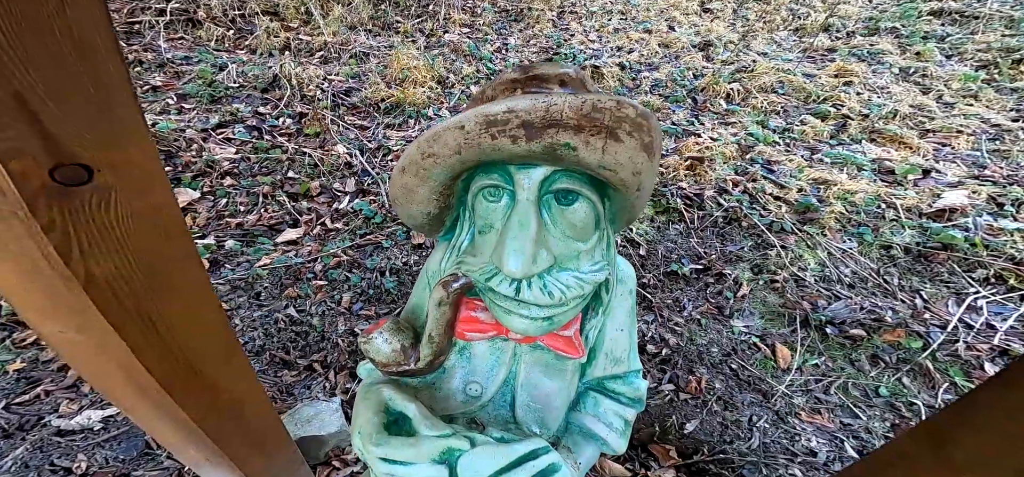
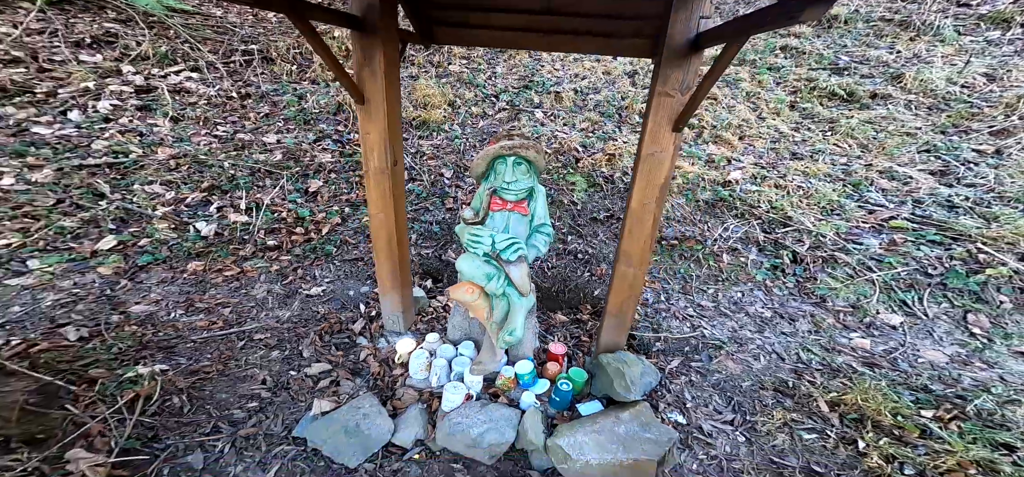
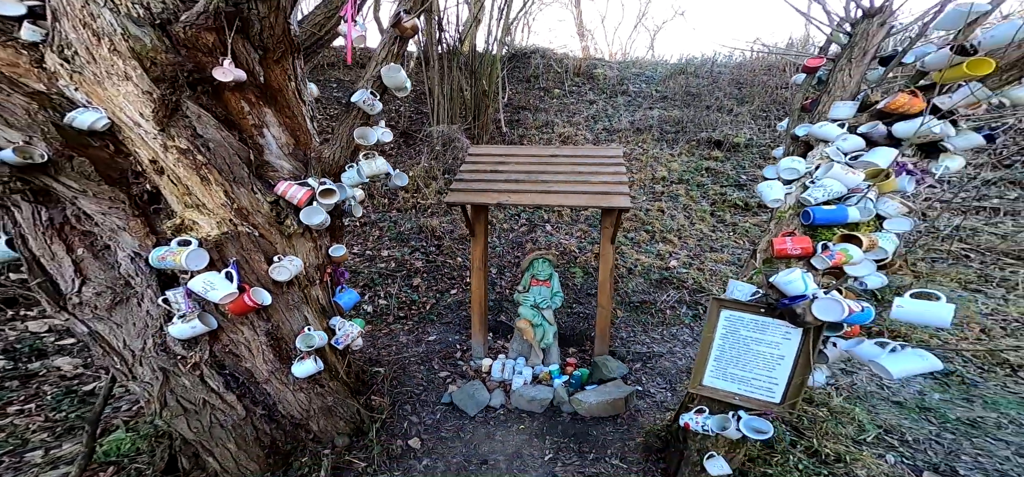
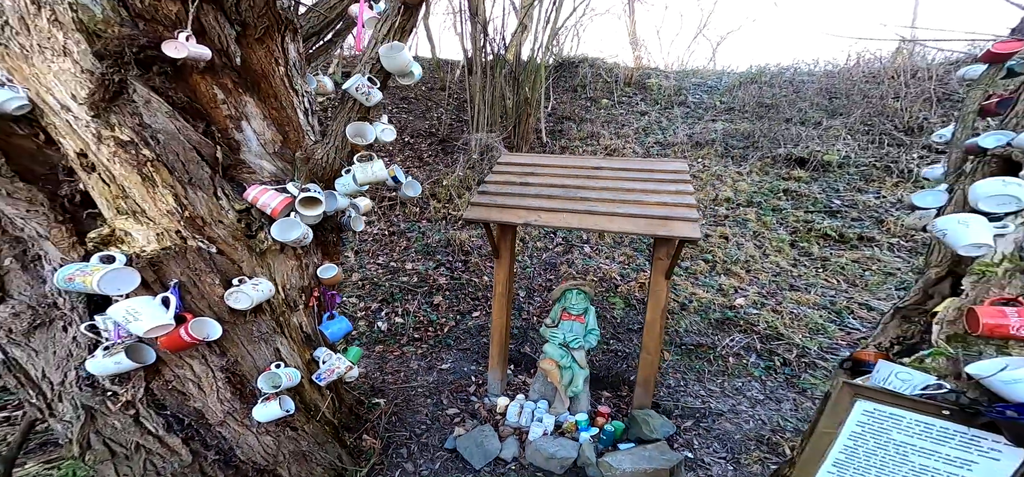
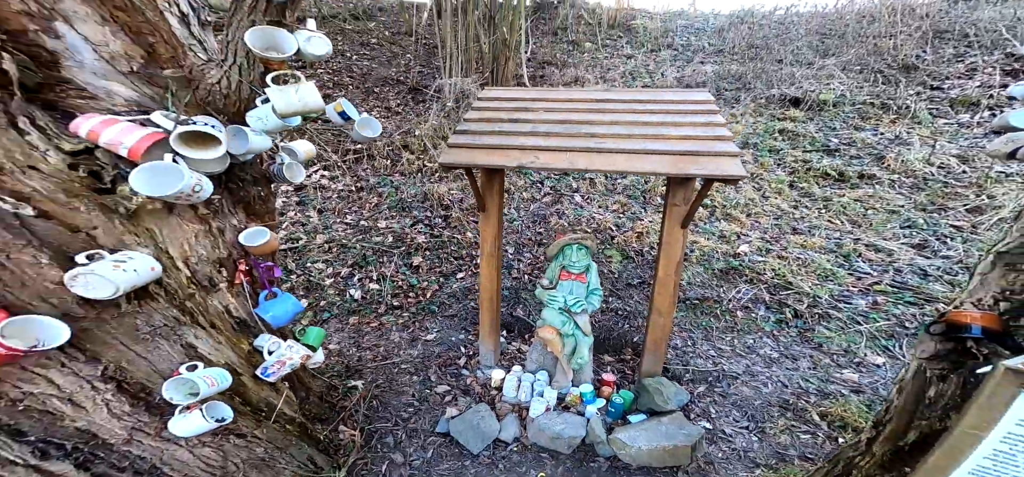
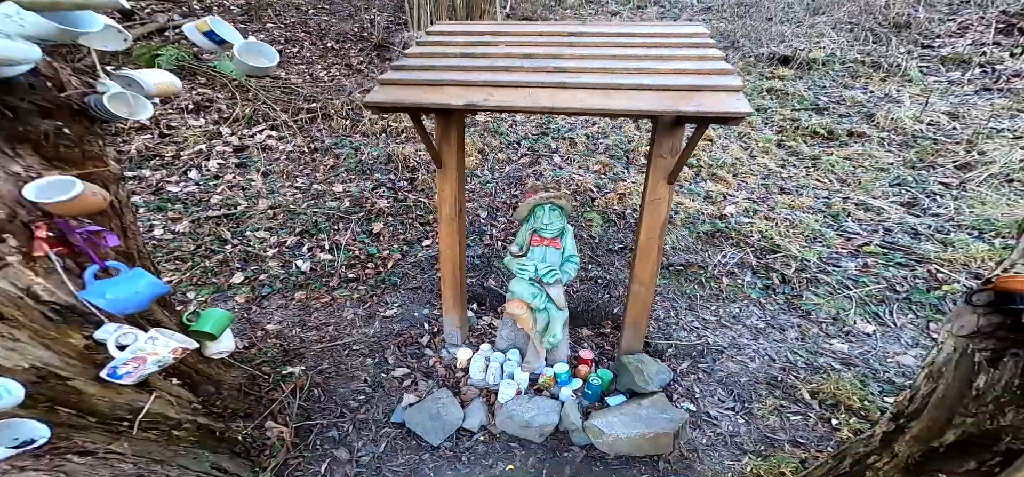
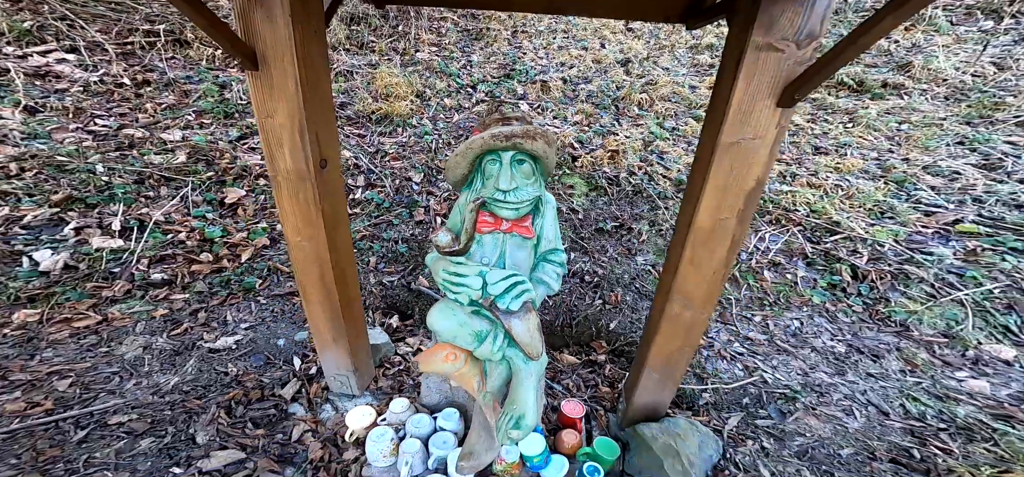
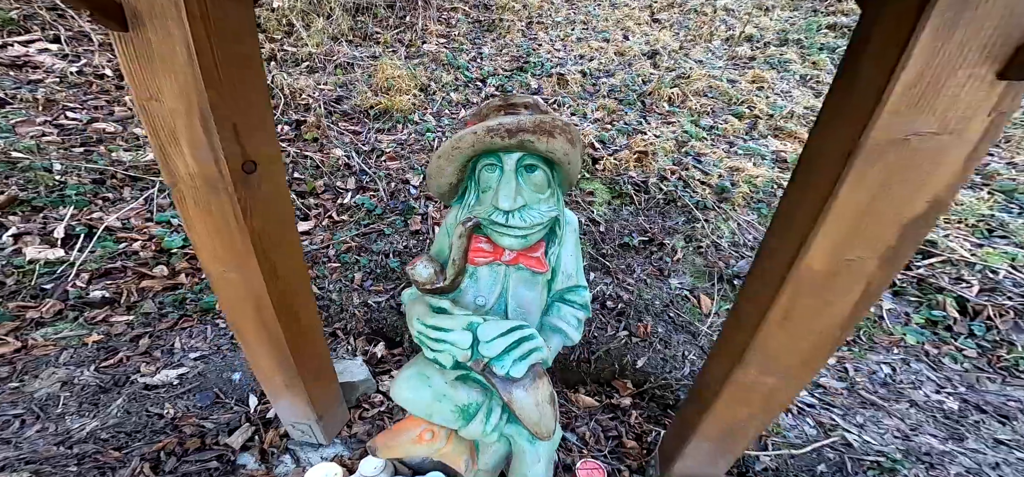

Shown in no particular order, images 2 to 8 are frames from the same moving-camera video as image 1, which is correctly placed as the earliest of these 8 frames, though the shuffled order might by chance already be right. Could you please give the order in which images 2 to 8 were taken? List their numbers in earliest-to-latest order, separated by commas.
8, 7, 2, 6, 5, 4, 3
